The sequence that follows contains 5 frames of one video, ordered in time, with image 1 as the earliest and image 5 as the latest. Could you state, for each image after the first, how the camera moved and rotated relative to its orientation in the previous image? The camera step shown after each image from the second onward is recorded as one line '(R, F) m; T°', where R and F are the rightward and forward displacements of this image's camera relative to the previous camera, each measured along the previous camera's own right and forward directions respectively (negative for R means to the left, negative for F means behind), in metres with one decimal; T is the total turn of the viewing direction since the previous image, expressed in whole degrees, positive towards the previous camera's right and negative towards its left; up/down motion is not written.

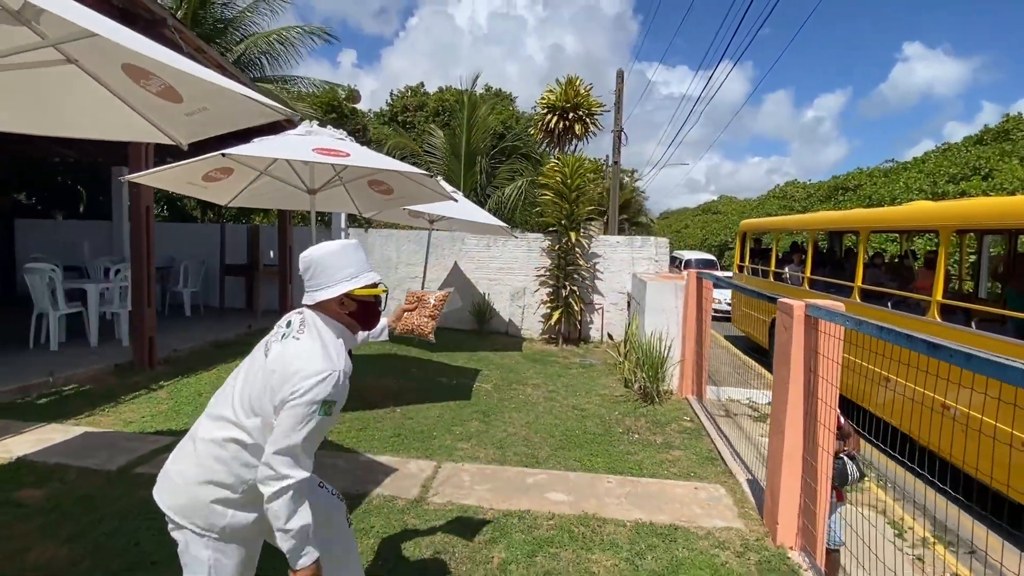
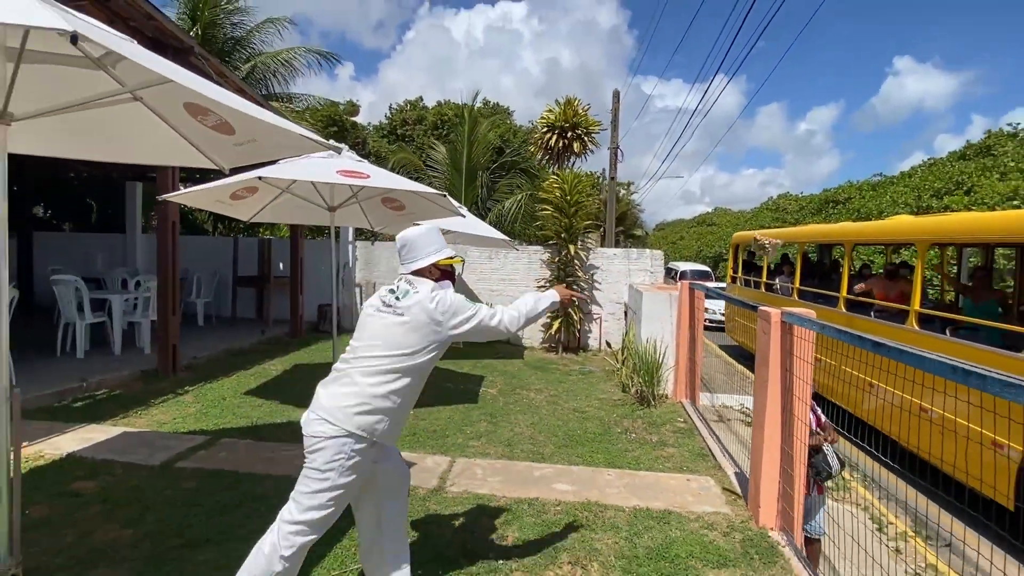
(-0.1, -0.4) m; 0°
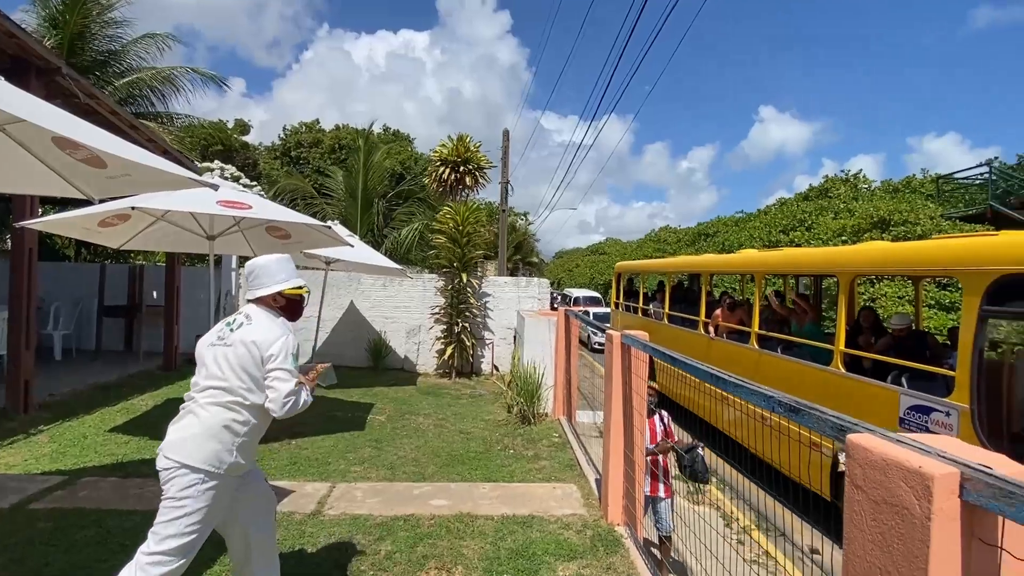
(+0.2, -0.4) m; +10°
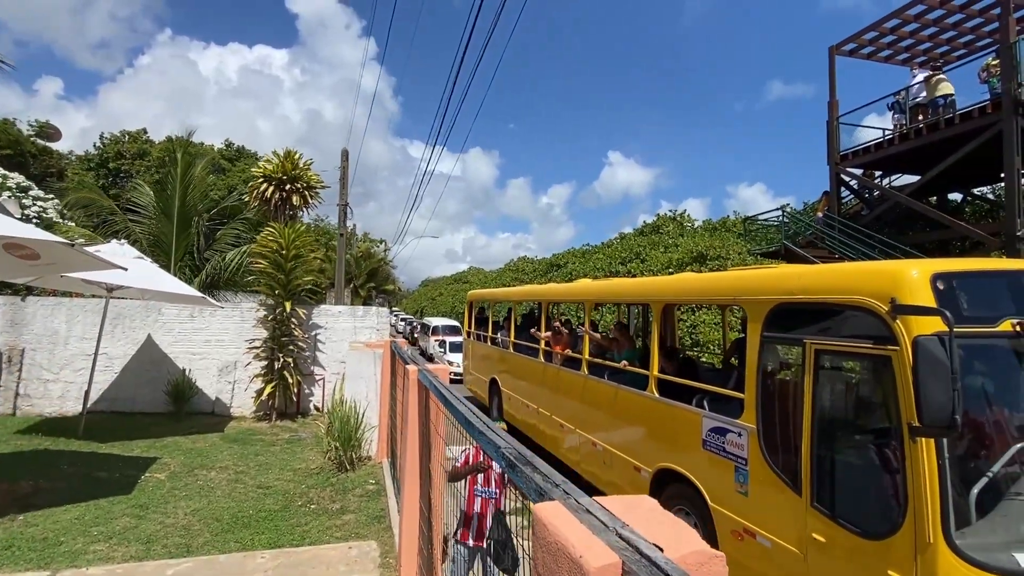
(+0.6, +0.3) m; +14°
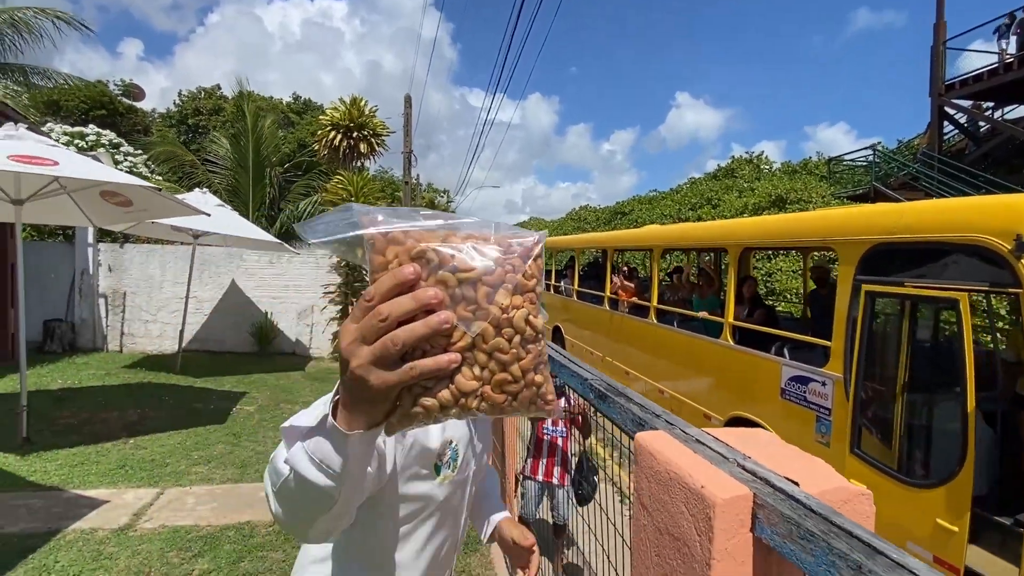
(-0.1, +0.1) m; -6°
